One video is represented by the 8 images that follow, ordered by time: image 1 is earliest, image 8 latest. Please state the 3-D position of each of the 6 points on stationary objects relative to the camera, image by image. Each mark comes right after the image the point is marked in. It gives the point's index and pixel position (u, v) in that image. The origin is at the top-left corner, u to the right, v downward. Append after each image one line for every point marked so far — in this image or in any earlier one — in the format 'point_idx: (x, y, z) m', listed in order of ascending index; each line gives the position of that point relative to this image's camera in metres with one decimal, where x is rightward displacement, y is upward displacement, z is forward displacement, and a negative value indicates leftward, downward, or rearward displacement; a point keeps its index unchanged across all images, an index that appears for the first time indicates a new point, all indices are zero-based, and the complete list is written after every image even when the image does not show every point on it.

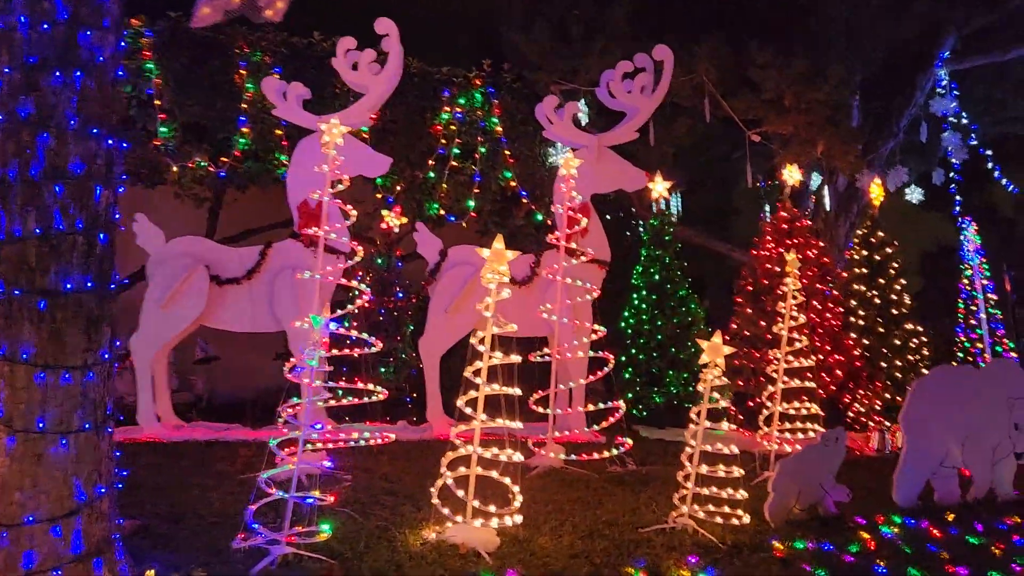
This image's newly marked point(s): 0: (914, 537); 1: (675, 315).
0: (+2.5, -1.5, +5.1) m
1: (+1.5, -0.2, +7.8) m
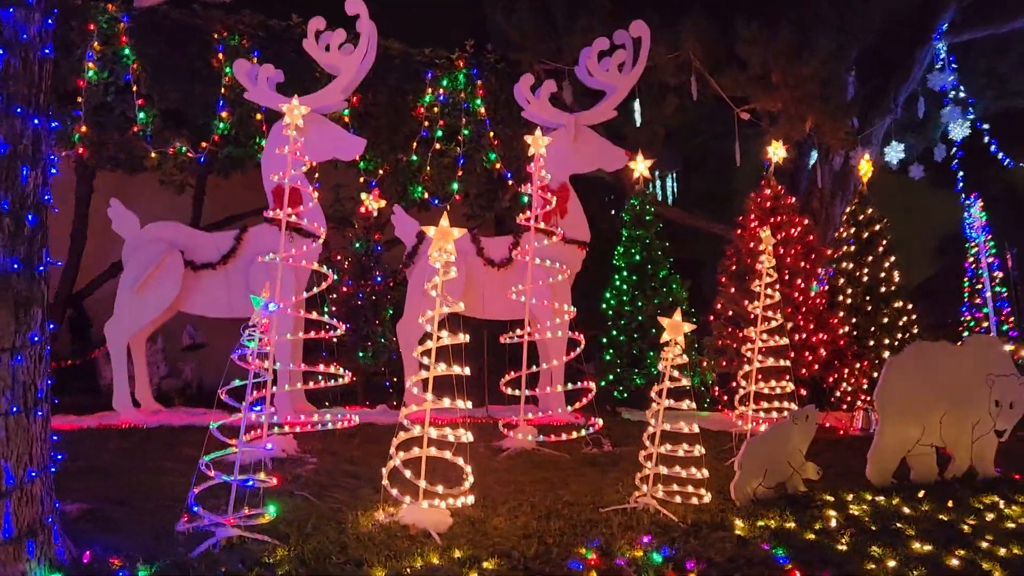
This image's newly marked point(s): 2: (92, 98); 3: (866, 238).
0: (+2.2, -1.4, +5.0) m
1: (+1.4, -0.1, +7.7) m
2: (-4.0, +1.8, +7.8) m
3: (+3.6, +0.5, +8.3) m
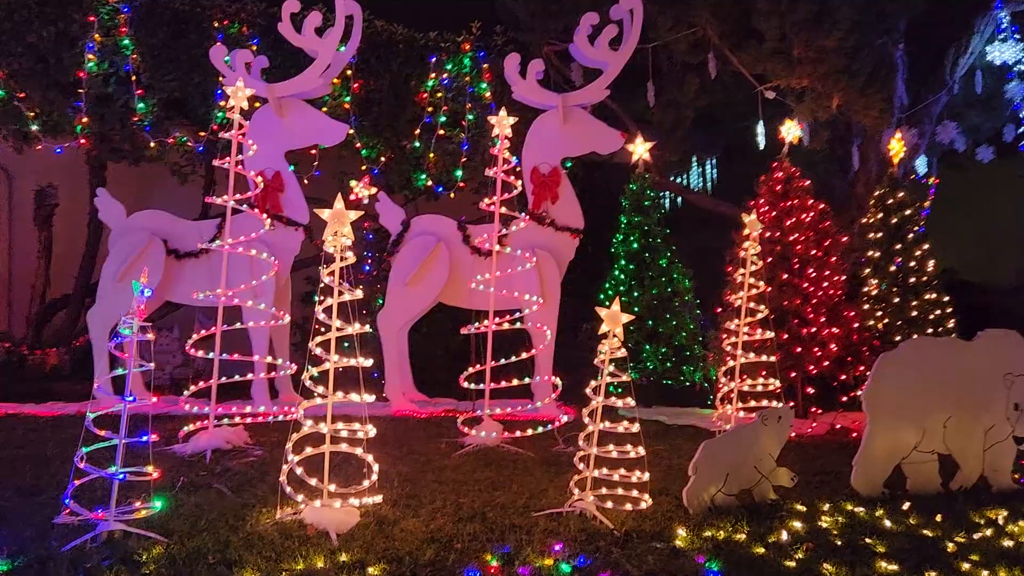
0: (+1.9, -1.3, +4.5) m
1: (+1.3, 0.0, +7.3) m
2: (-4.0, +1.9, +7.9) m
3: (+3.5, +0.6, +7.6) m
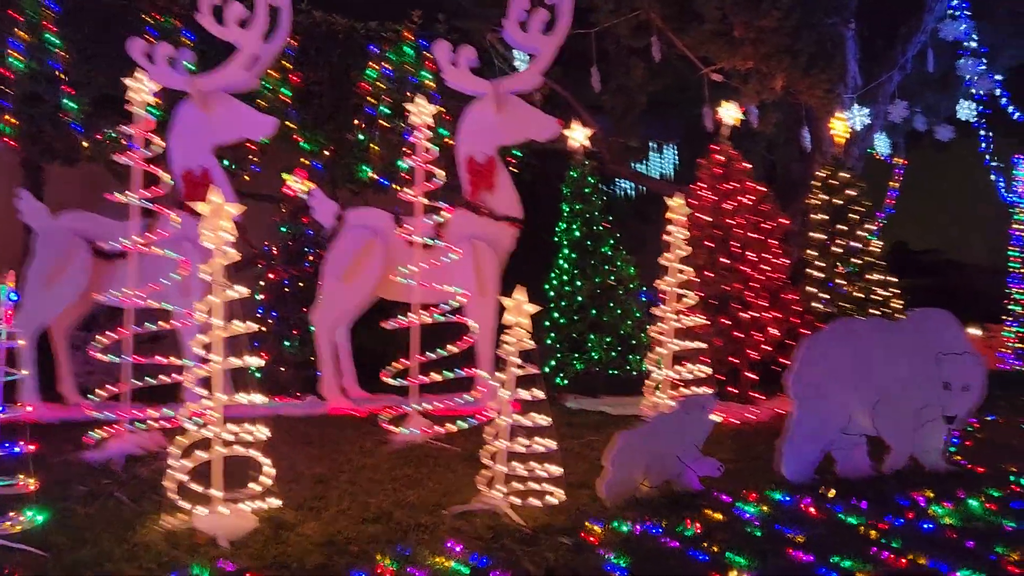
0: (+1.4, -1.2, +4.4) m
1: (+0.7, +0.1, +7.2) m
2: (-4.6, +1.9, +7.7) m
3: (+3.0, +0.8, +7.5) m
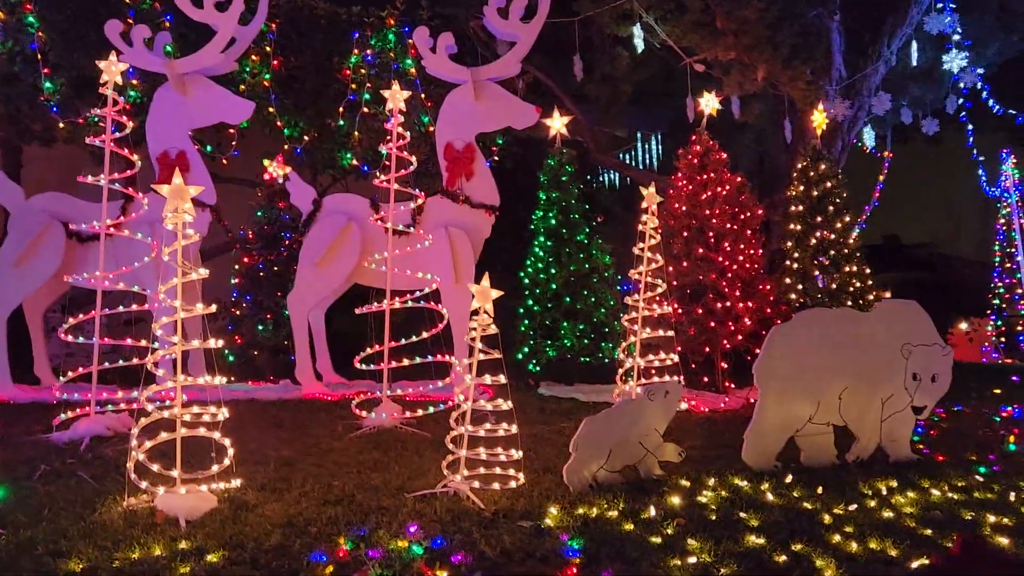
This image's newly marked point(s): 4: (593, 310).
0: (+1.2, -1.2, +4.4) m
1: (+0.5, +0.2, +7.2) m
2: (-4.8, +2.1, +7.7) m
3: (+2.8, +0.8, +7.6) m
4: (+0.7, -0.2, +7.2) m
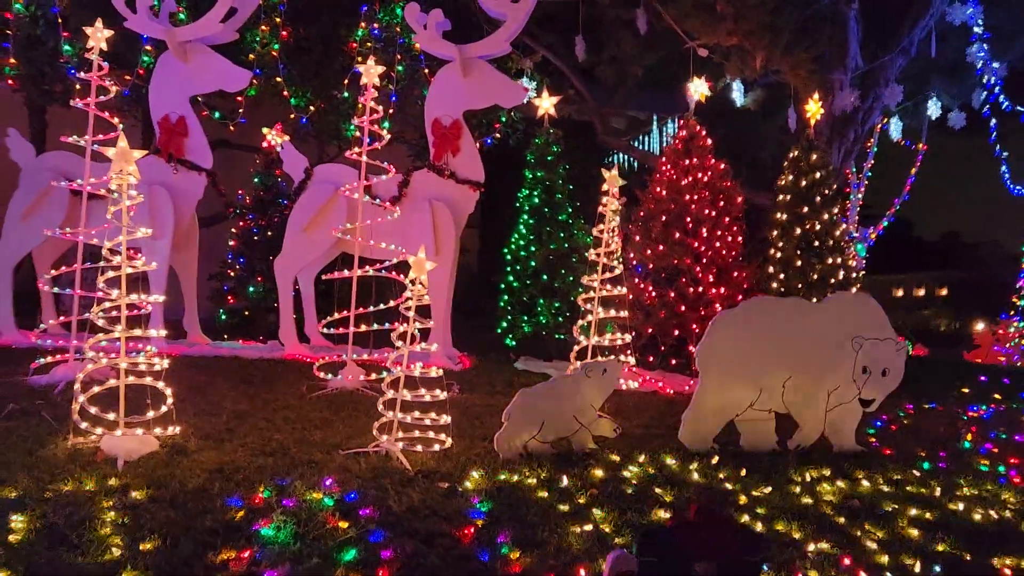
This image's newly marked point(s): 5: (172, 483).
0: (+0.8, -1.1, +4.6) m
1: (+0.4, +0.4, +7.3) m
2: (-4.8, +2.5, +8.1) m
3: (+2.7, +0.9, +7.5) m
4: (+0.5, 0.0, +7.3) m
5: (-1.6, -0.9, +3.8) m
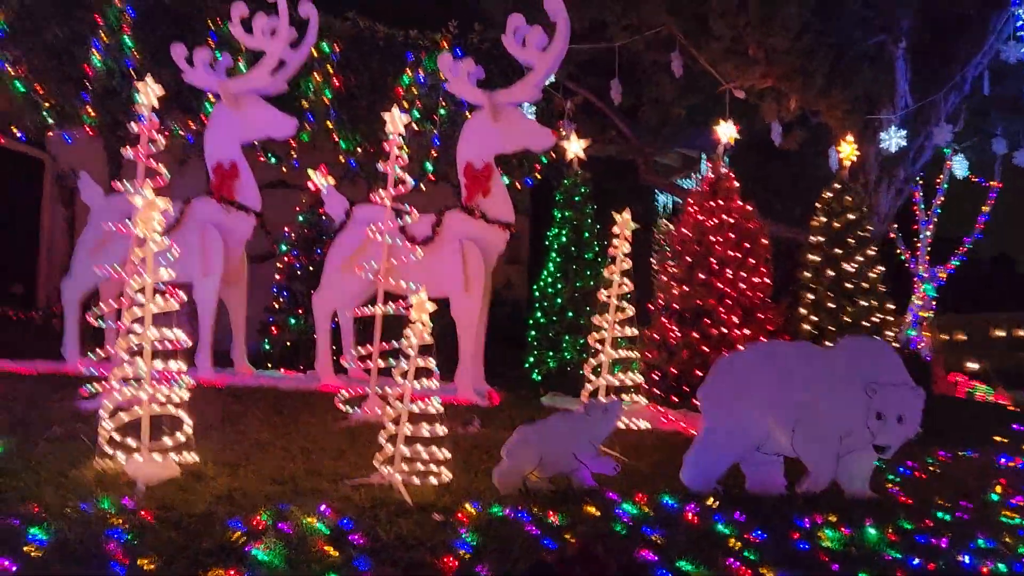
0: (+0.8, -1.3, +4.6) m
1: (+0.6, +0.1, +7.5) m
2: (-4.5, +2.2, +8.8) m
3: (+3.0, +0.5, +7.5) m
4: (+0.8, -0.4, +7.5) m
5: (-1.6, -1.1, +4.1) m
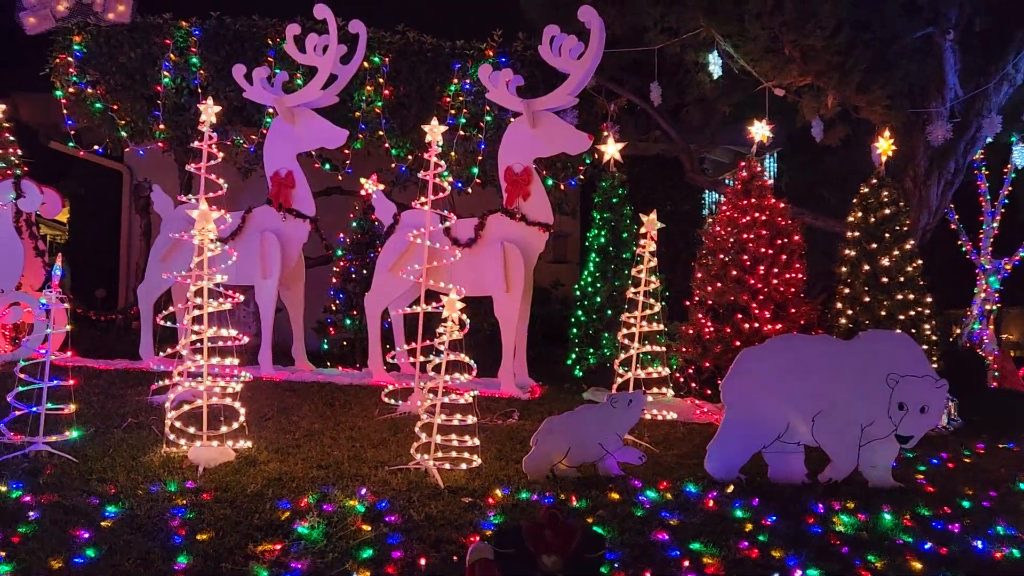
0: (+1.0, -1.3, +4.9) m
1: (+1.0, +0.1, +7.7) m
2: (-4.0, +2.2, +9.5) m
3: (+3.3, +0.6, +7.6) m
4: (+1.2, -0.3, +7.7) m
5: (-1.5, -1.1, +4.6) m
